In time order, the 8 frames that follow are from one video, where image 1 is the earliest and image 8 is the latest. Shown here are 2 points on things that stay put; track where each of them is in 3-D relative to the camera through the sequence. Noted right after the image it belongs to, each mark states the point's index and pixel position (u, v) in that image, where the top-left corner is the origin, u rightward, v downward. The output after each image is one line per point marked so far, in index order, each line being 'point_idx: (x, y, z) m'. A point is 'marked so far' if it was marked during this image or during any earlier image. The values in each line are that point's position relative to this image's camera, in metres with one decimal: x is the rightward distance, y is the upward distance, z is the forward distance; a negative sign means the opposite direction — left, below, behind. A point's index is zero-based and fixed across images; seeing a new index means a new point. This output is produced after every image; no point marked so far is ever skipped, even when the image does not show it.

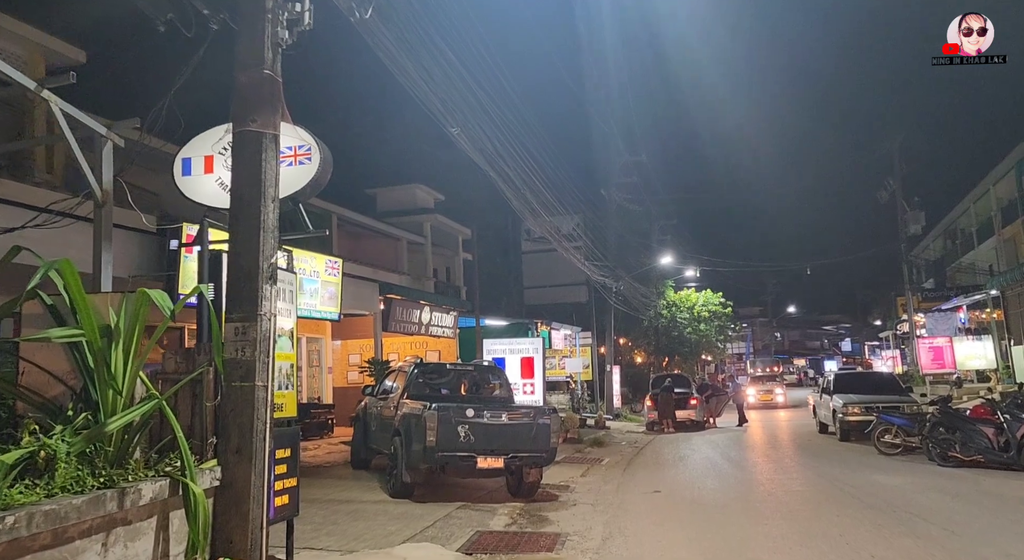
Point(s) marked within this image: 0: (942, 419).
0: (+7.0, -2.3, +12.6) m
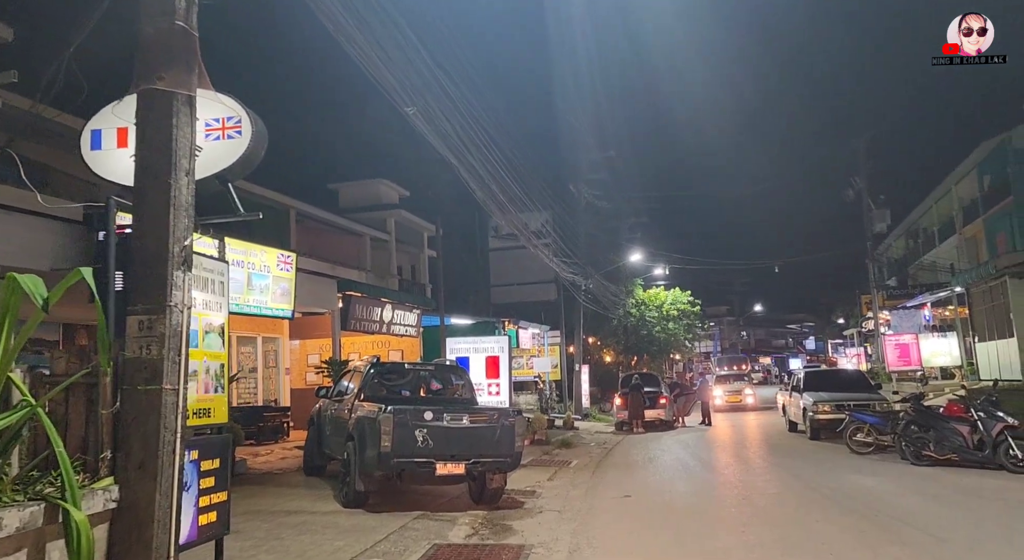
0: (+6.4, -2.2, +12.3) m
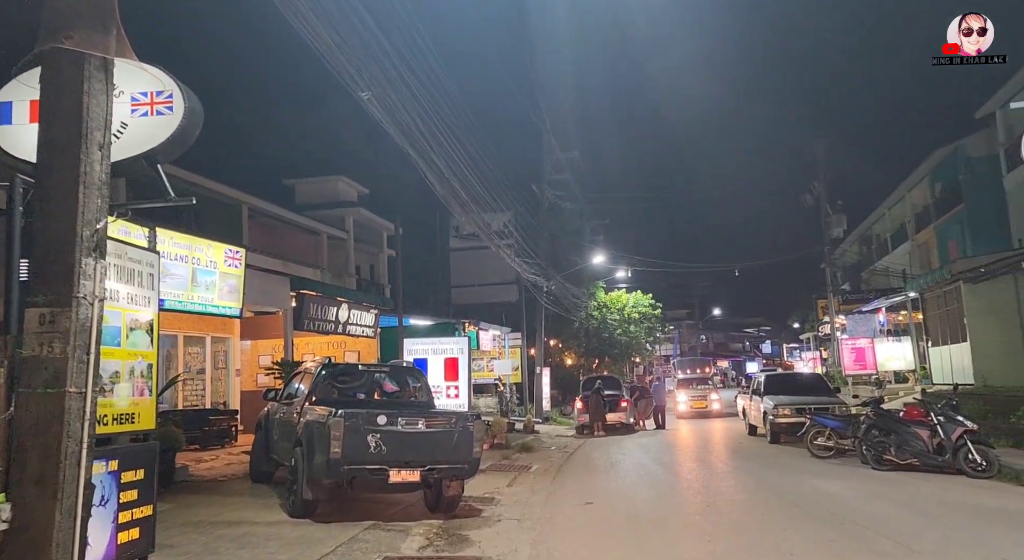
0: (+5.8, -2.3, +12.2) m
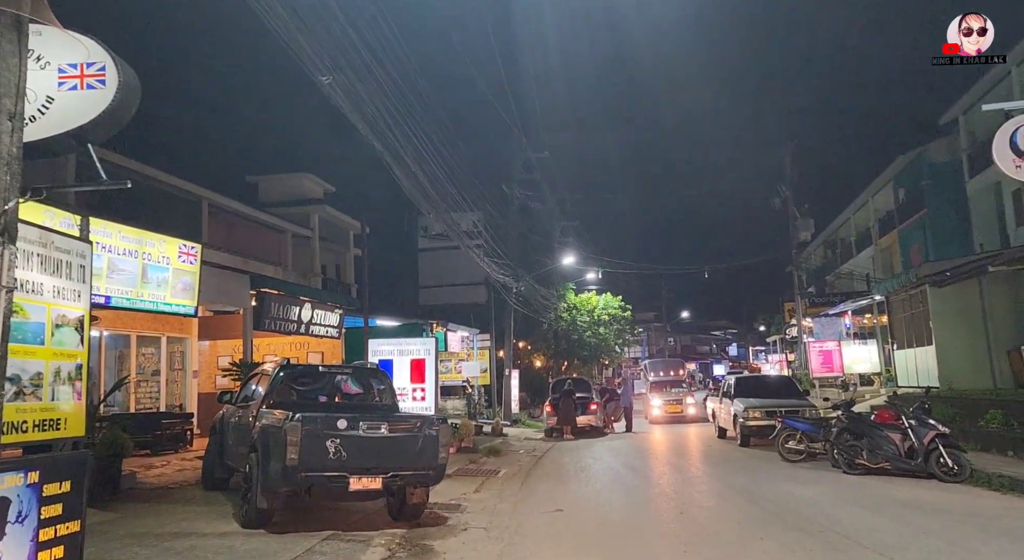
0: (+5.3, -2.3, +12.0) m
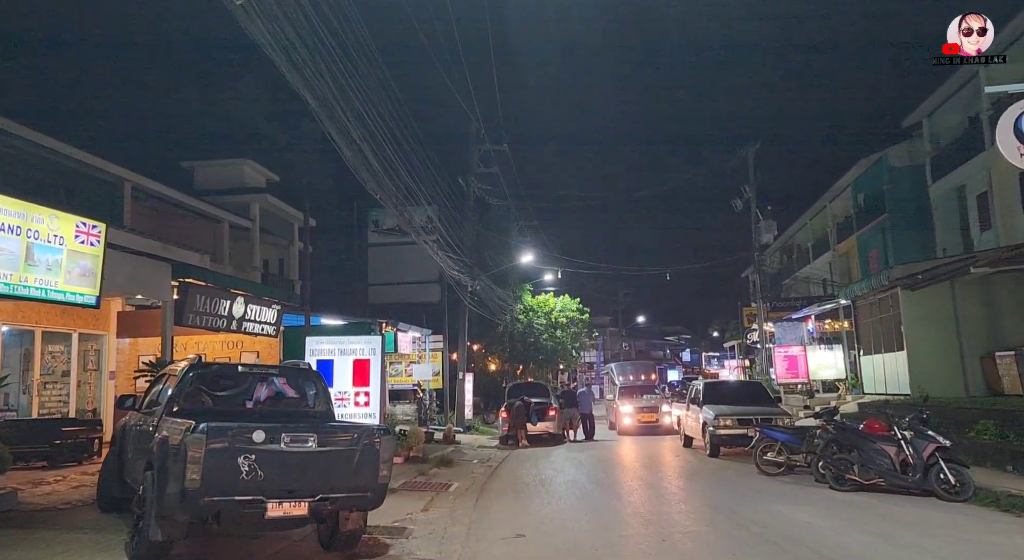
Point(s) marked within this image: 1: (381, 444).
0: (+4.6, -2.2, +10.9) m
1: (-1.2, -1.5, +7.1) m
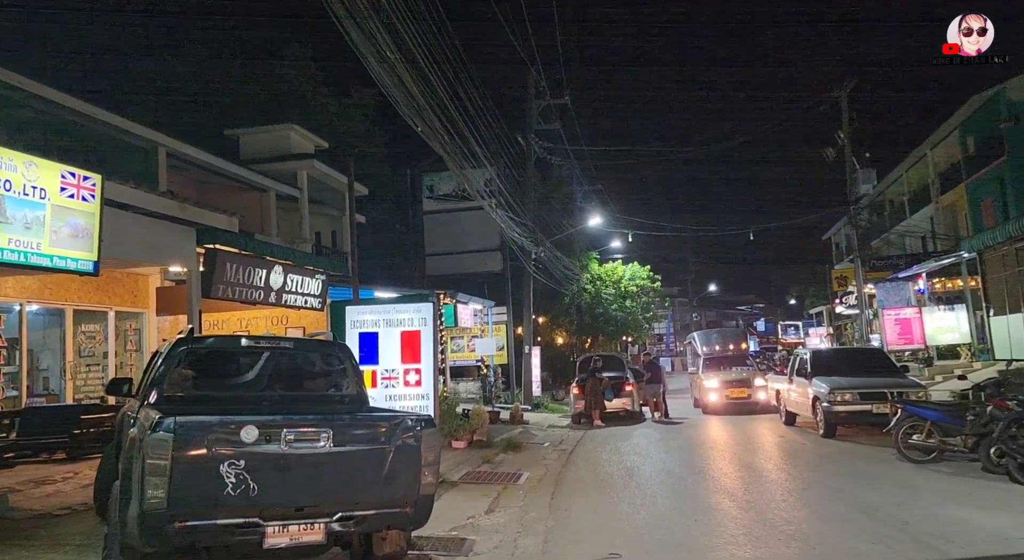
0: (+5.6, -1.5, +8.5) m
1: (-0.6, -1.1, +5.2) m
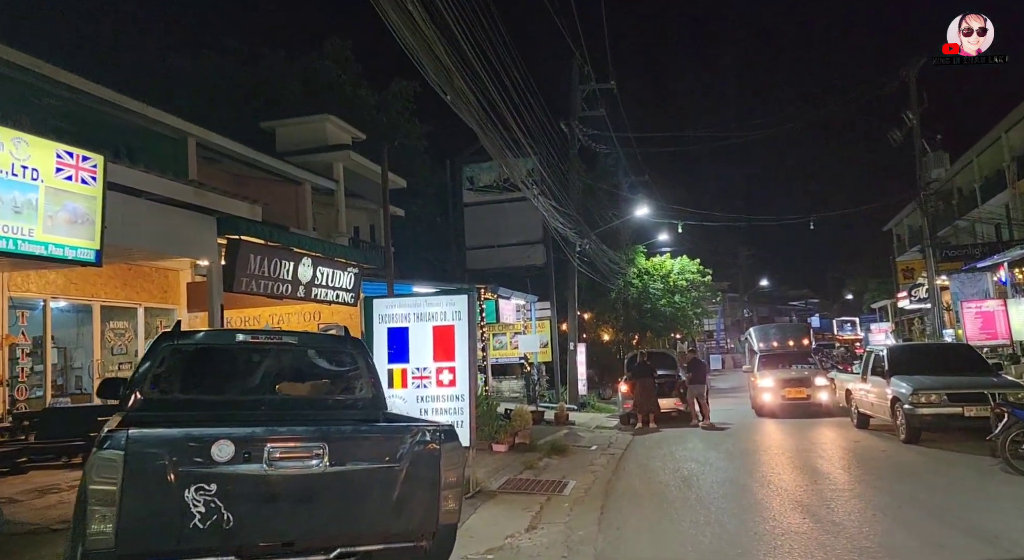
0: (+6.0, -1.3, +7.2) m
1: (-0.4, -1.0, +4.2) m
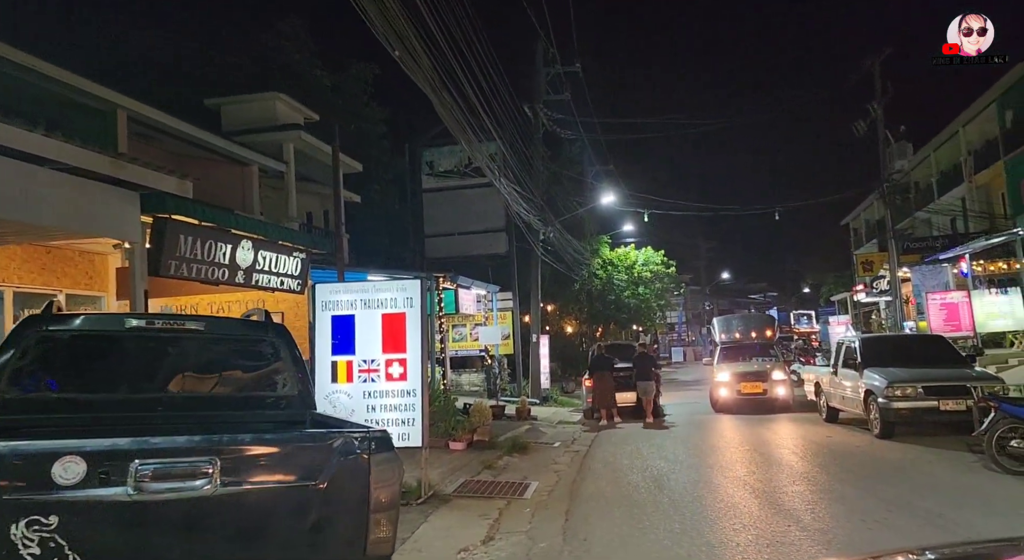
0: (+5.6, -1.2, +6.6) m
1: (-0.6, -0.8, +3.3) m
